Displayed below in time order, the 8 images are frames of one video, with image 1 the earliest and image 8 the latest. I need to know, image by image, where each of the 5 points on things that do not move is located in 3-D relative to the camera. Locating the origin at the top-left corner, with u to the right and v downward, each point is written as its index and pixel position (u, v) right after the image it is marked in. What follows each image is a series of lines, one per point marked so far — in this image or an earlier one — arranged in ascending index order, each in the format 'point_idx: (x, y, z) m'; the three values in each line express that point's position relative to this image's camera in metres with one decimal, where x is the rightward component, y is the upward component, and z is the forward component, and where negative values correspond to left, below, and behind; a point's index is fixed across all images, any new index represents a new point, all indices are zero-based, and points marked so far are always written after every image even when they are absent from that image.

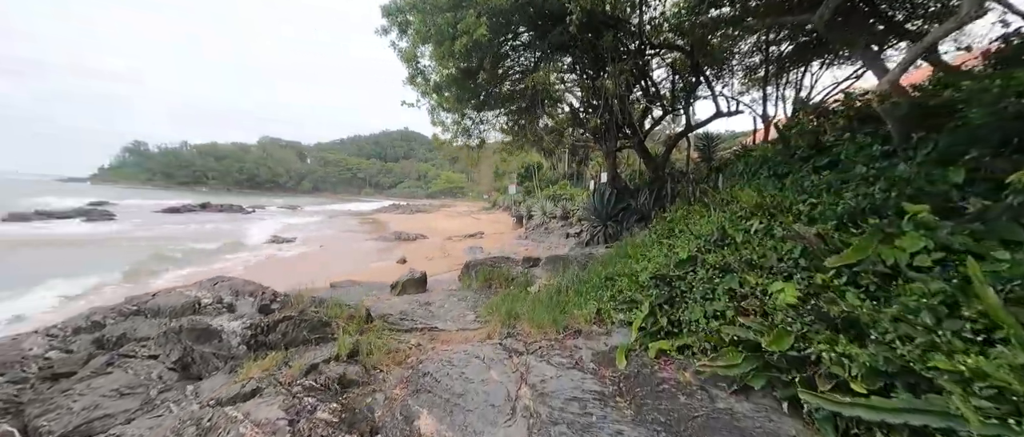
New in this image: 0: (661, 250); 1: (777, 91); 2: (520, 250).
0: (+1.2, -0.3, +2.9) m
1: (+6.2, +3.0, +8.1) m
2: (+0.3, -1.1, +11.6) m
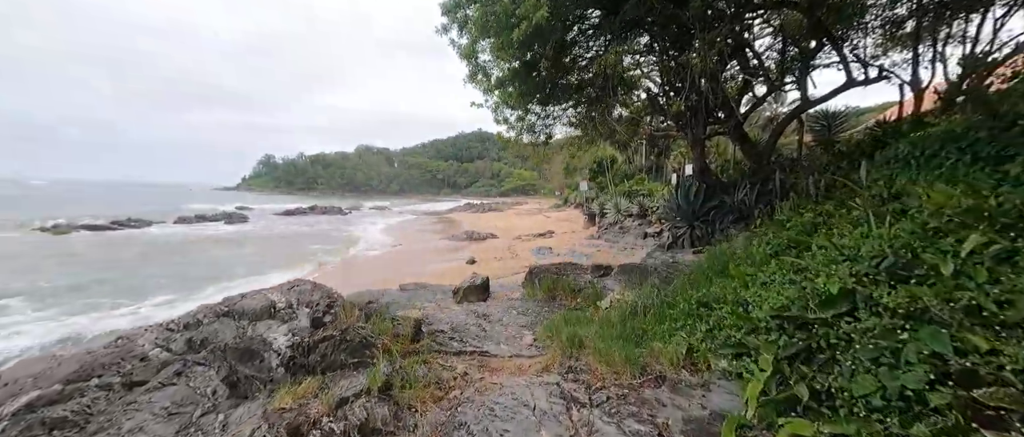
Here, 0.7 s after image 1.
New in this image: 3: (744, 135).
0: (+1.6, -0.3, +2.1) m
1: (+7.6, +3.1, +6.1) m
2: (+2.5, -1.1, +10.8) m
3: (+4.3, +1.5, +6.4) m
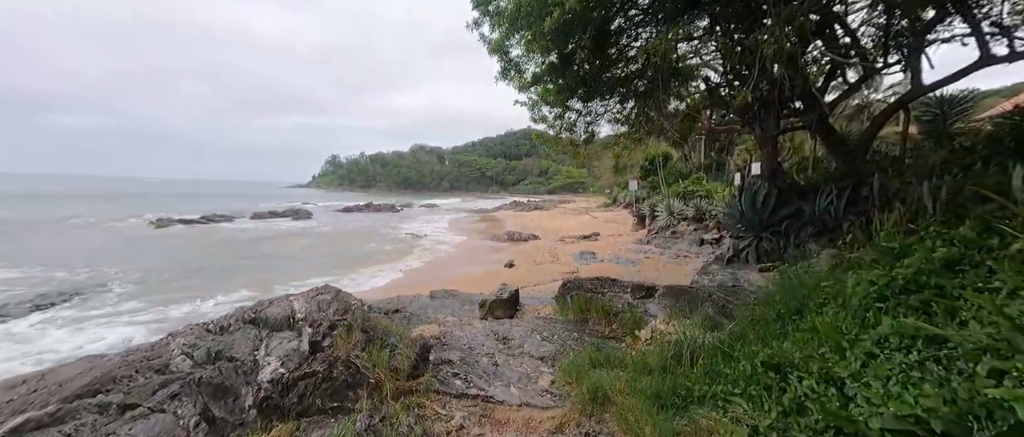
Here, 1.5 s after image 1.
0: (+1.6, -0.5, +1.4) m
1: (+8.1, +2.8, +4.6) m
2: (+3.7, -1.2, +10.0) m
3: (+4.9, +1.4, +5.3) m
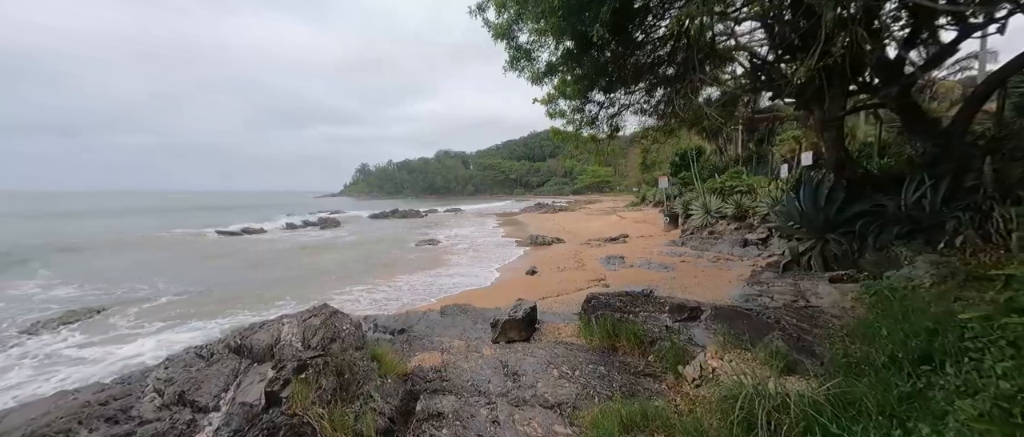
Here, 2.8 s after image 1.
0: (+1.5, -0.5, +0.7) m
1: (+8.1, +3.0, +3.4) m
2: (+4.3, -1.2, +9.0) m
3: (+5.0, +1.4, +4.3) m
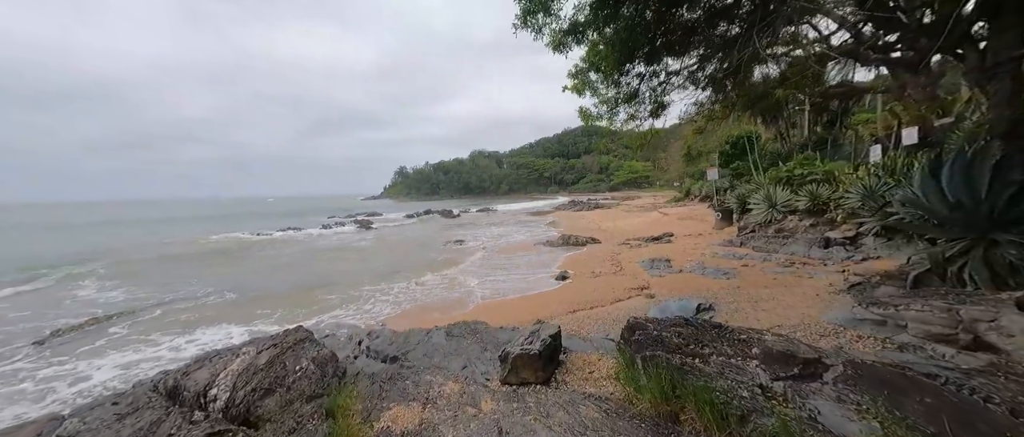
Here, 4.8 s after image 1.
0: (+1.3, -0.5, -0.5) m
1: (+8.1, +3.1, +1.5) m
2: (+4.9, -1.1, +7.5) m
3: (+5.1, +1.5, +2.7) m
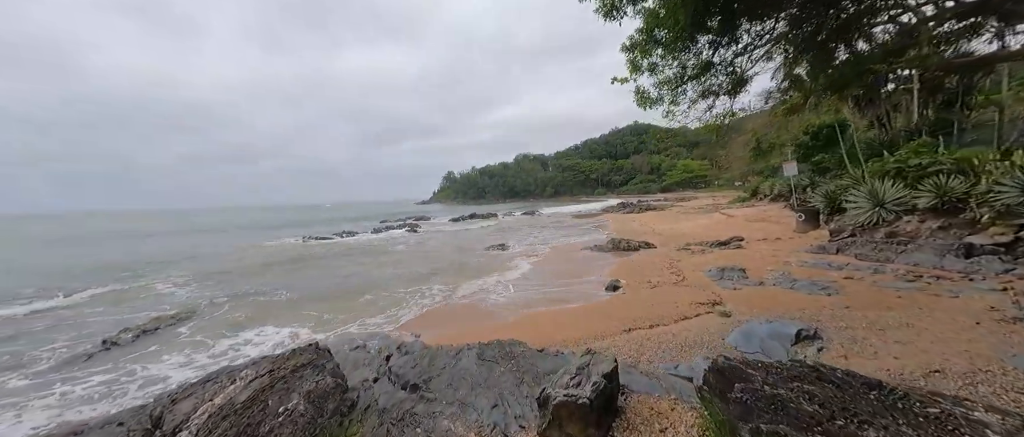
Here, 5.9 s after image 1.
0: (+1.1, -0.5, -1.4) m
1: (+8.0, +3.2, -0.3) m
2: (+5.7, -1.1, +6.0) m
3: (+5.2, +1.5, +1.3) m
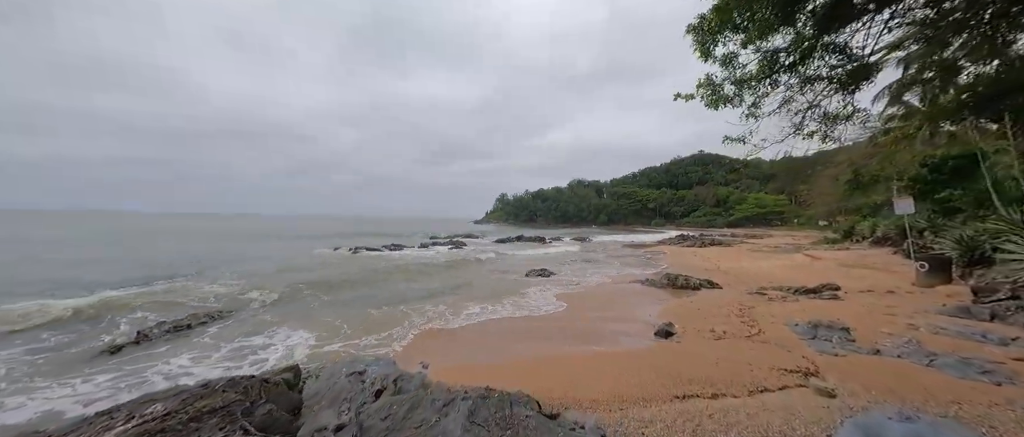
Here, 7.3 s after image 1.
0: (+0.4, -0.3, -2.5) m
1: (+7.7, +2.8, -2.2) m
2: (+6.0, -1.8, +4.1) m
3: (+5.0, +1.2, -0.3) m
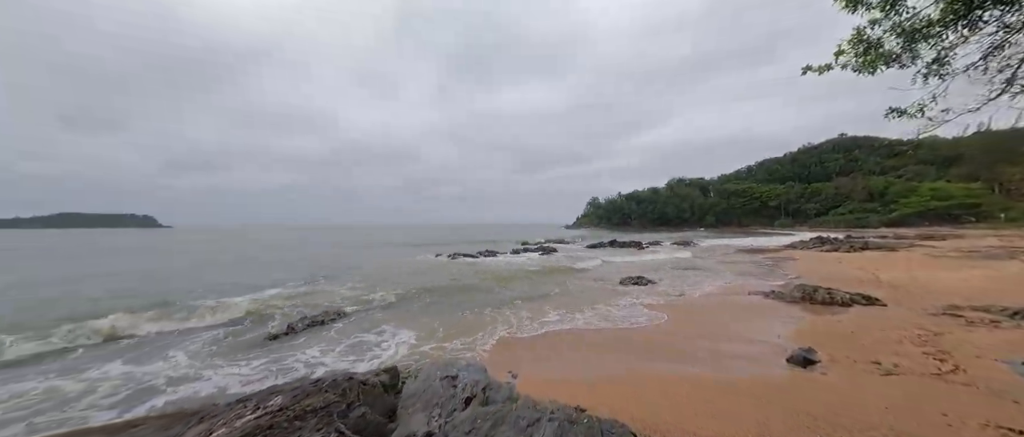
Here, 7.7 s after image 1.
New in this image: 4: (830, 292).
0: (-0.4, -0.3, -2.7) m
1: (+6.6, +3.1, -4.3) m
2: (+6.8, -1.7, +2.2) m
3: (+4.6, +1.4, -1.8) m
4: (+8.6, -2.0, +9.2) m
